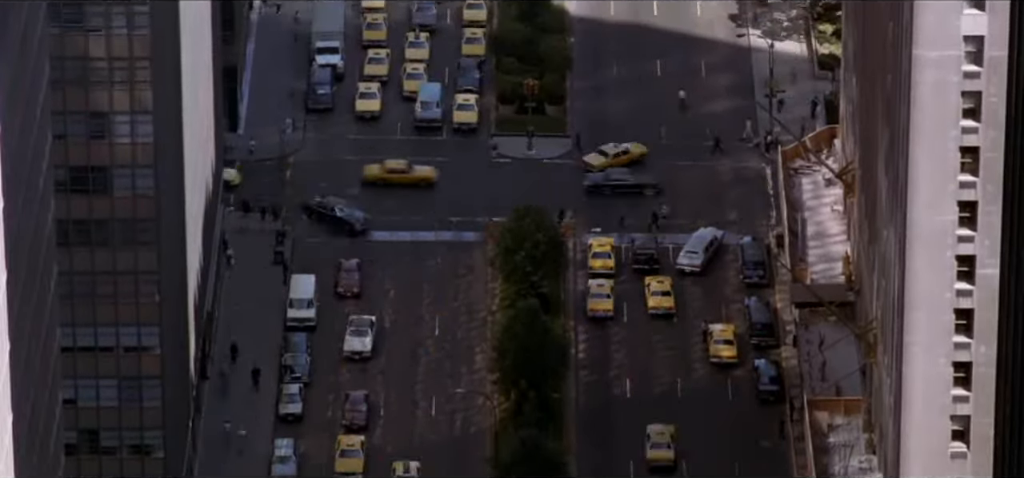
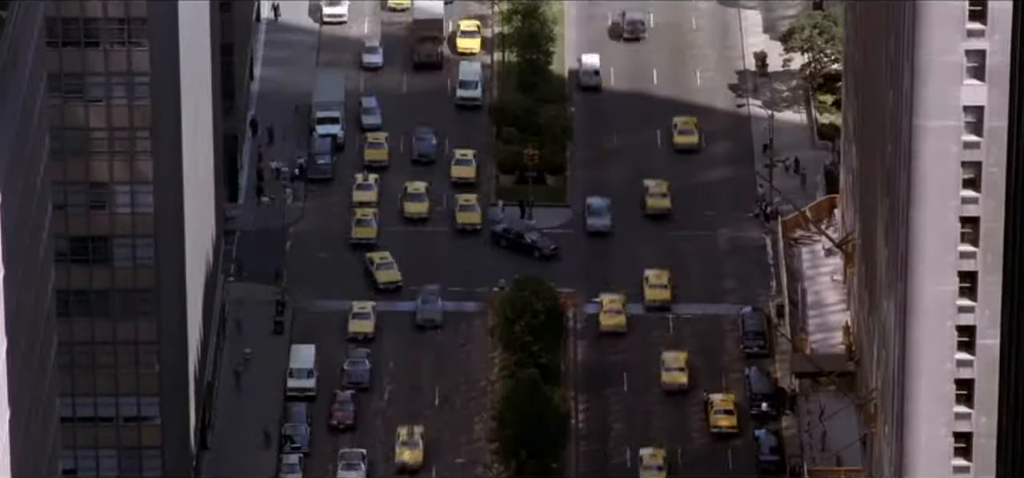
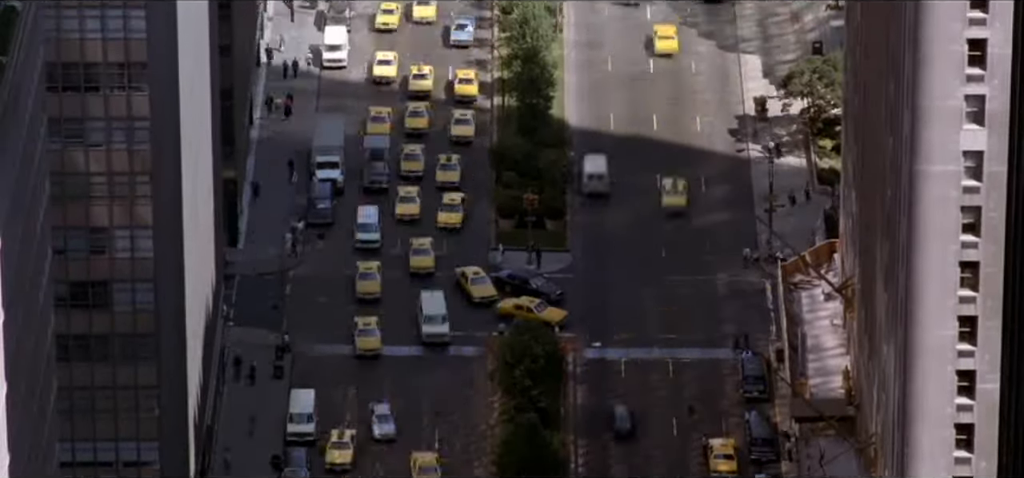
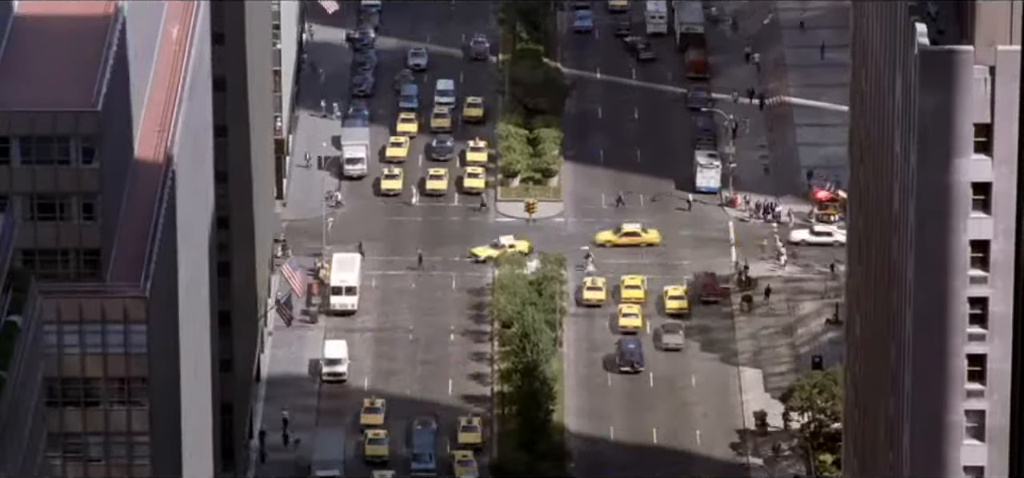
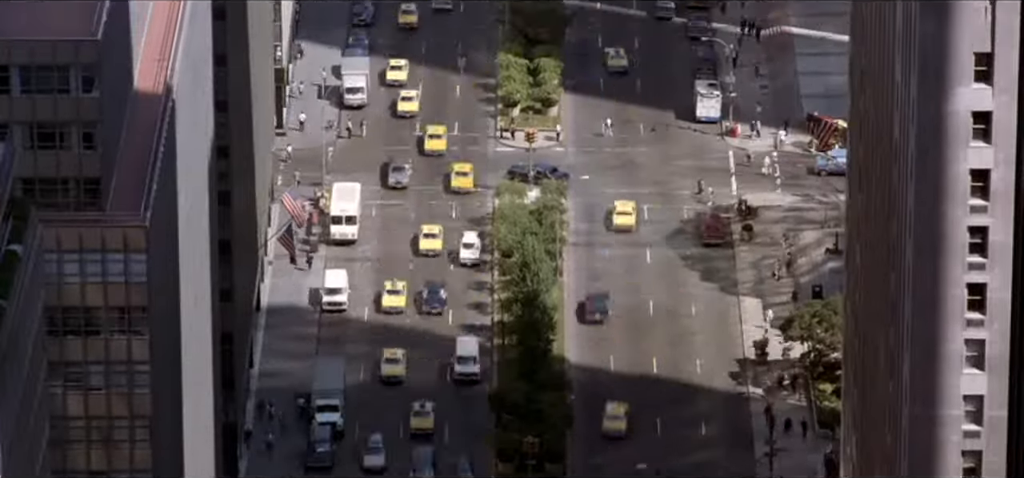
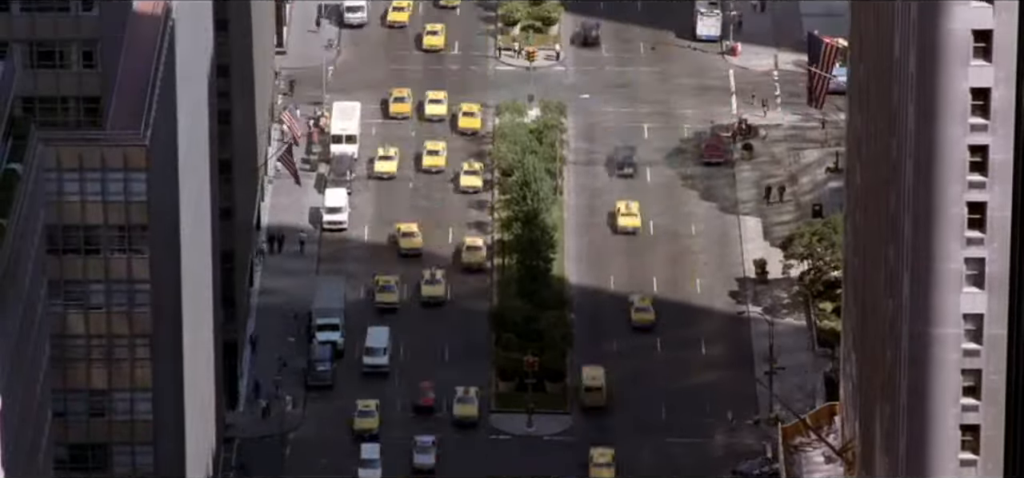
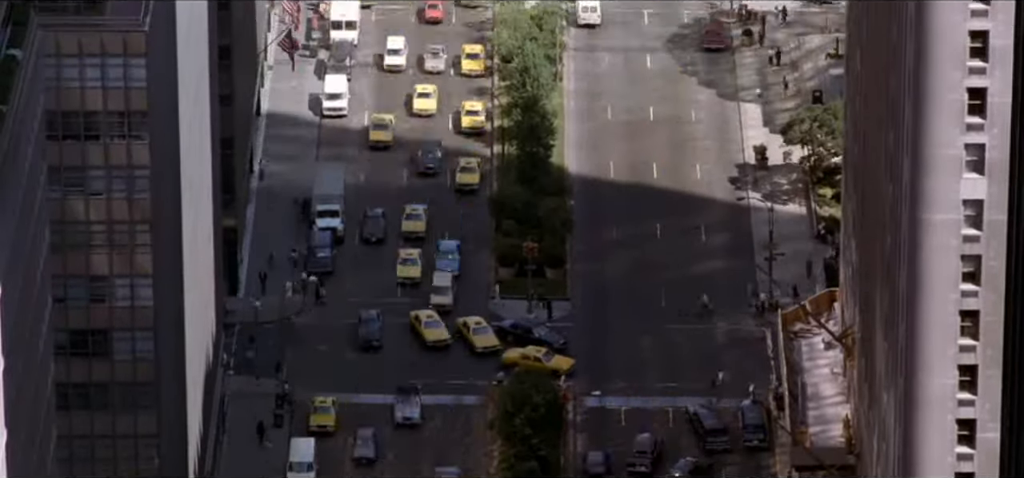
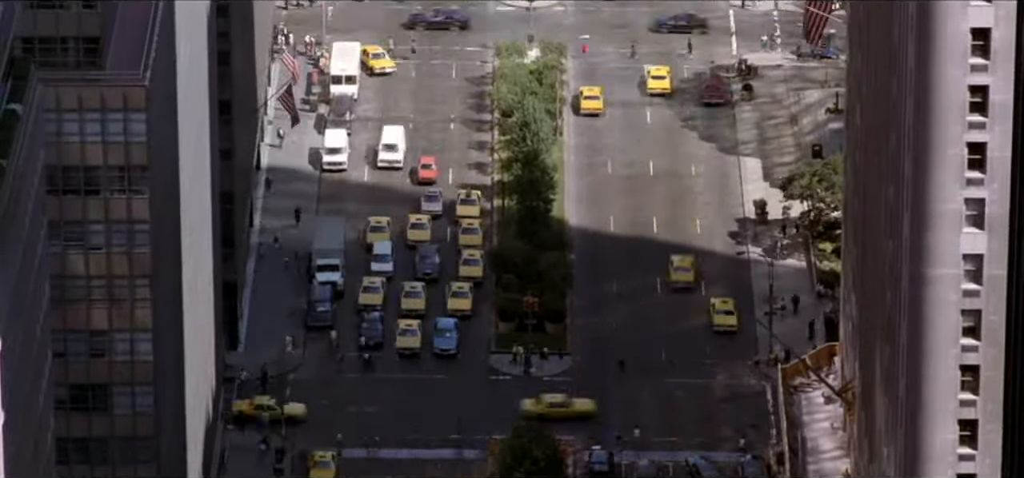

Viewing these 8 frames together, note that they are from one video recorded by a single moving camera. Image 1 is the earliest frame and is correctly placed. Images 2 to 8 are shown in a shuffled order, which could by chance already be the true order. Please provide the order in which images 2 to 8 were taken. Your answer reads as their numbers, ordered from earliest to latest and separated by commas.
2, 3, 7, 8, 6, 5, 4
